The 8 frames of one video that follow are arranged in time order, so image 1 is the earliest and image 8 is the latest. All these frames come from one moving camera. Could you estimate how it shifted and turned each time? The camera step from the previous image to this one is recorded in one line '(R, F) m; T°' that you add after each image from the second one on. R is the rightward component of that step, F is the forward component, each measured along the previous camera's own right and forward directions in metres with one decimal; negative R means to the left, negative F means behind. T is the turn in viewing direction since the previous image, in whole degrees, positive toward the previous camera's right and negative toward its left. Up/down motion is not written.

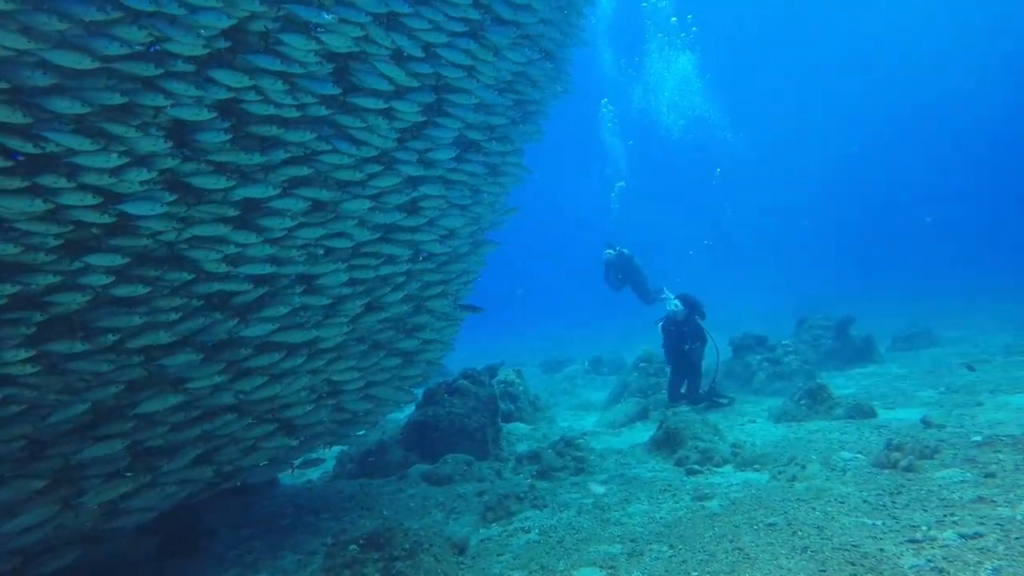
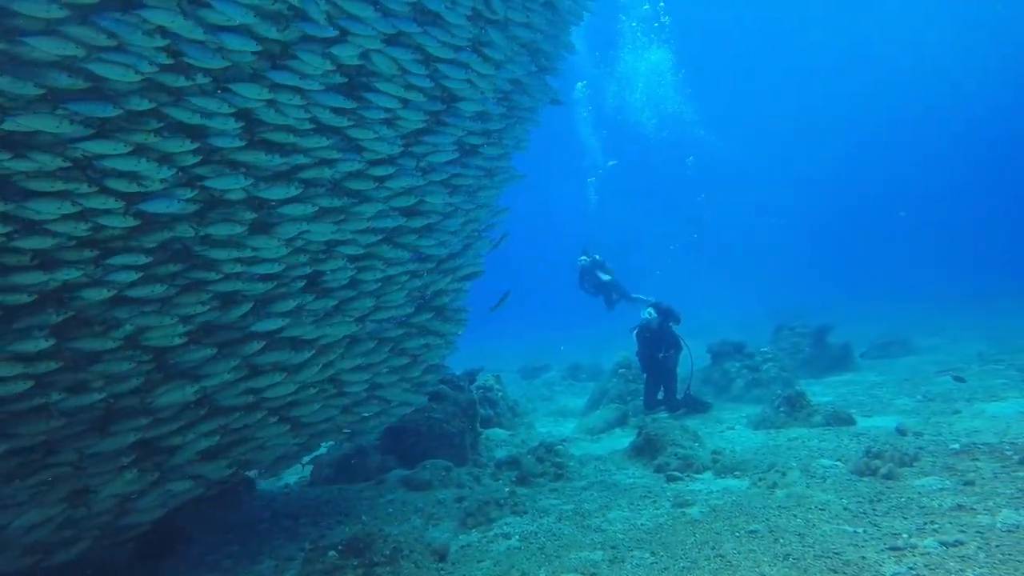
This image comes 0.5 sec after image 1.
(0.0, +0.1) m; +1°
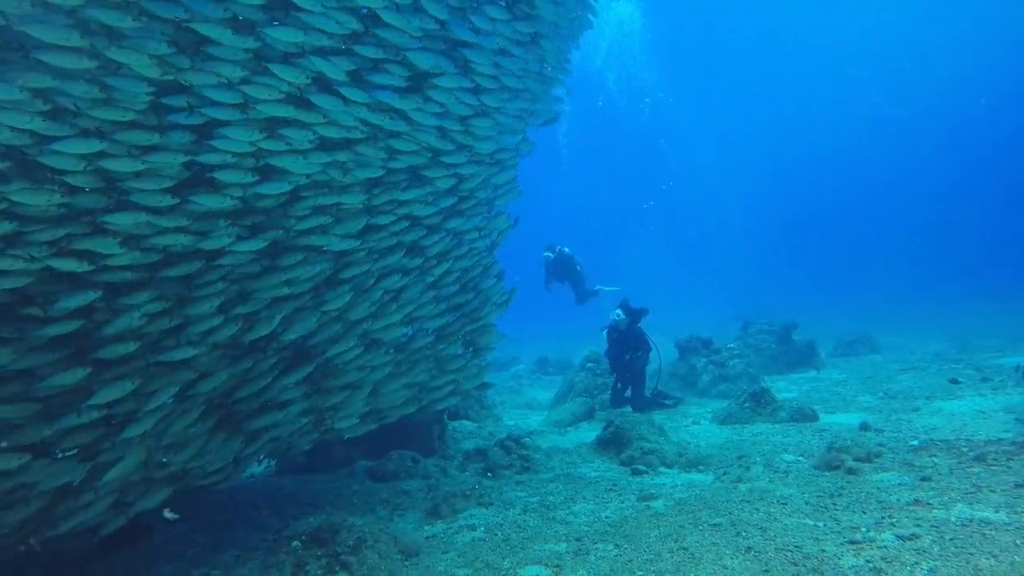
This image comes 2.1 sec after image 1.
(0.0, +0.1) m; +3°
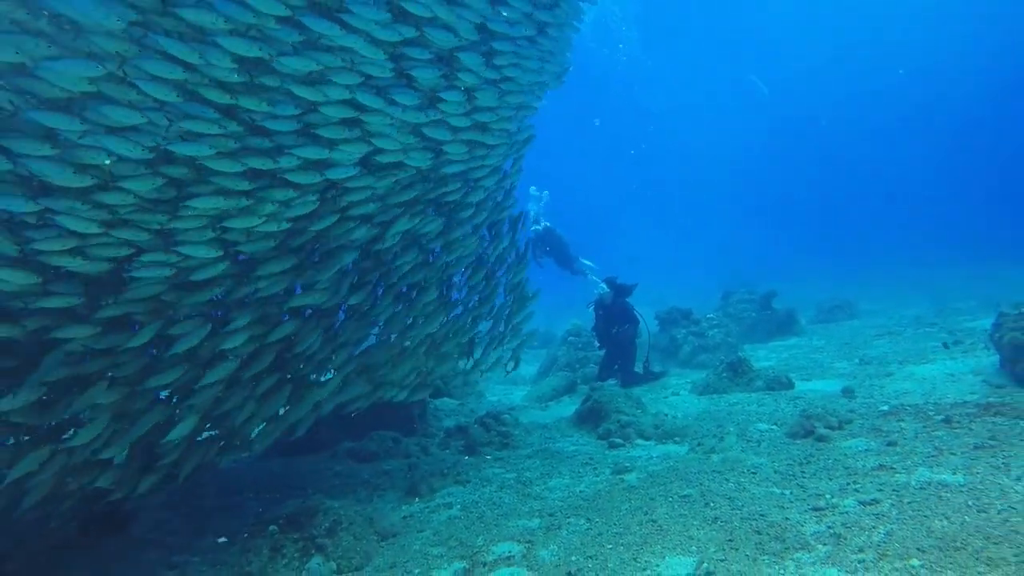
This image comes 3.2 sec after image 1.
(+0.1, 0.0) m; +2°
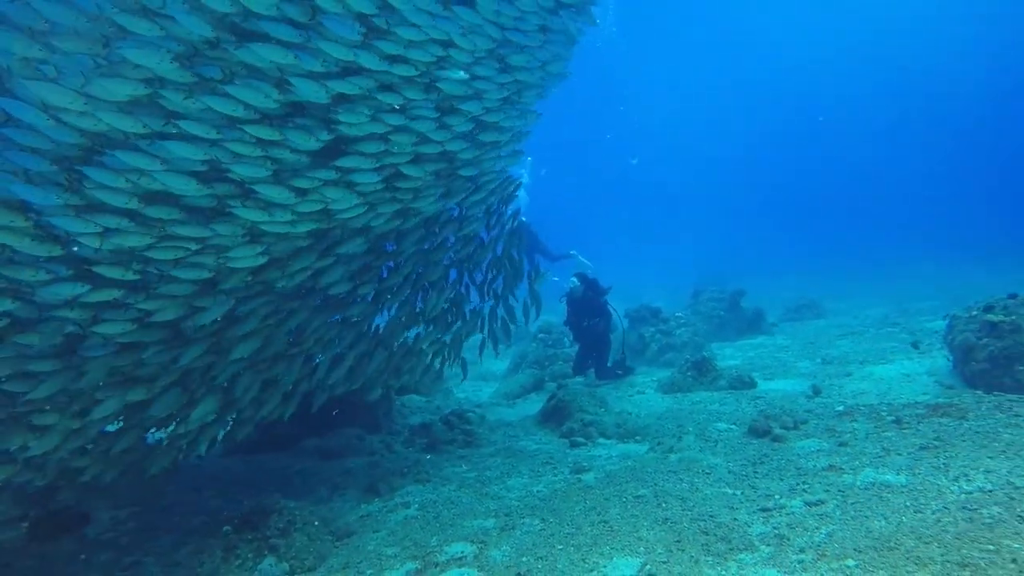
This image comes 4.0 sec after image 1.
(+0.1, 0.0) m; +3°
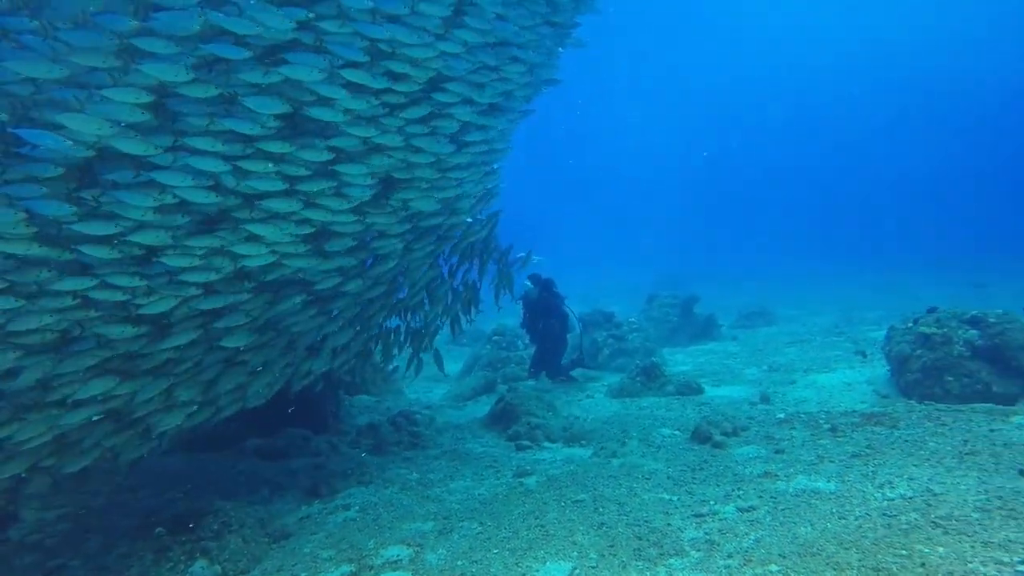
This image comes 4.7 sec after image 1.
(-0.8, +0.1) m; +5°
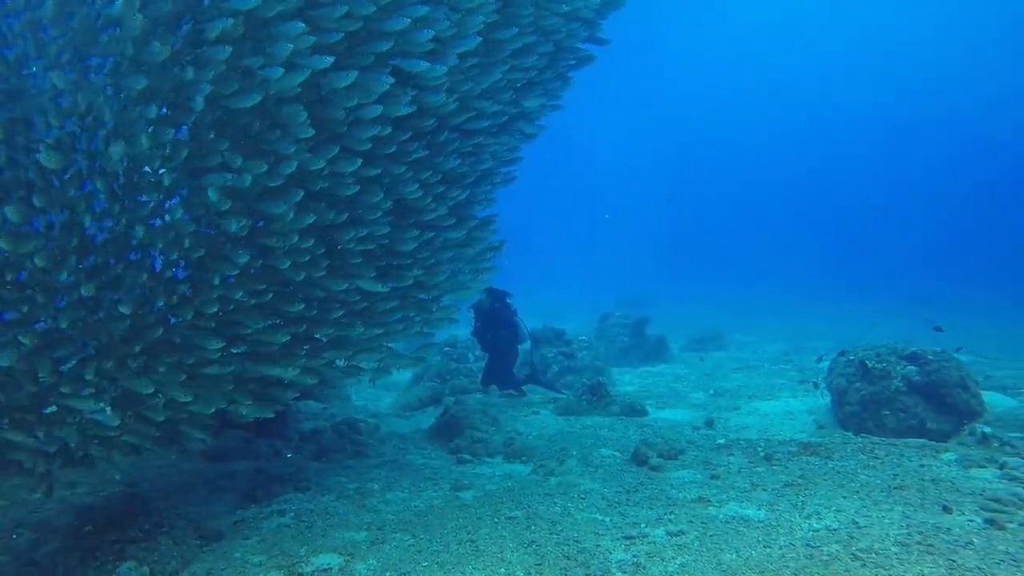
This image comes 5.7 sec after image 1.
(0.0, -0.7) m; +5°
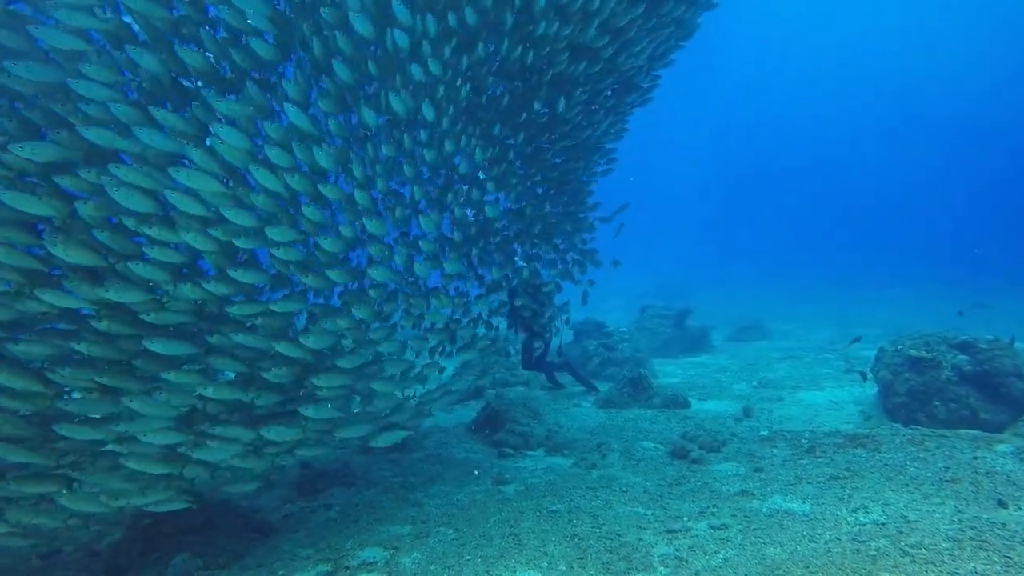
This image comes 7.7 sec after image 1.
(-0.1, +0.2) m; -4°
